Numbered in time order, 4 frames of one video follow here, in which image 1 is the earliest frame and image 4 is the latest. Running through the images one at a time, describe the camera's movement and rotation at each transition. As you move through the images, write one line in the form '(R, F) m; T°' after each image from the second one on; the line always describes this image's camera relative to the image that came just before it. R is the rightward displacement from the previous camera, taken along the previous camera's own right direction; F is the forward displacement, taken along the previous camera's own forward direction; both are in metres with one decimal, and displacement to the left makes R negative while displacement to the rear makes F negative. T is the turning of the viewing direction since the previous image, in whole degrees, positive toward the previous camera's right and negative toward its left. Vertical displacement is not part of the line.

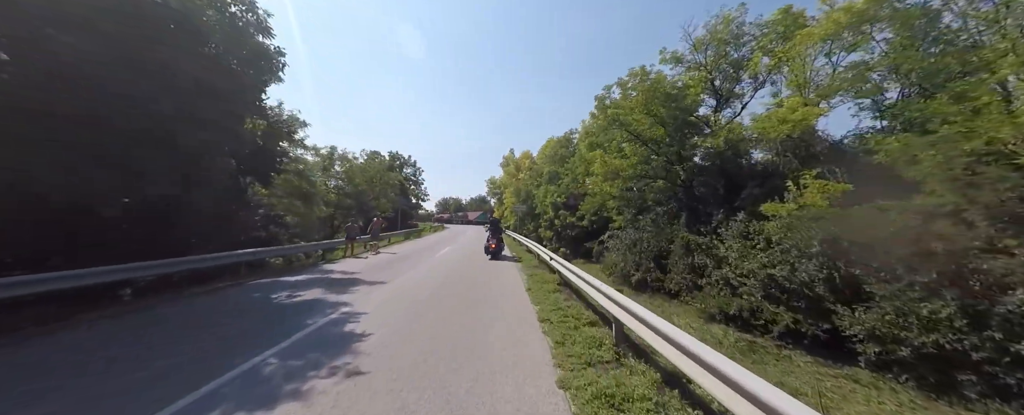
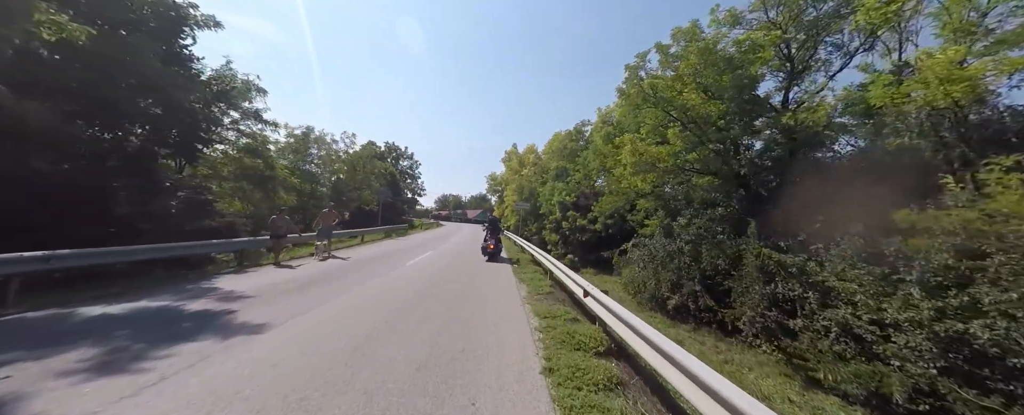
(0.0, +3.0) m; 0°
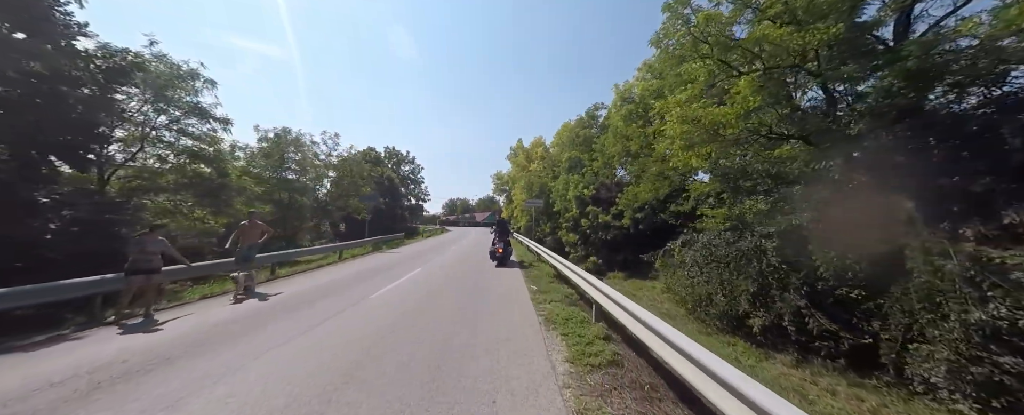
(-0.1, +2.7) m; -2°
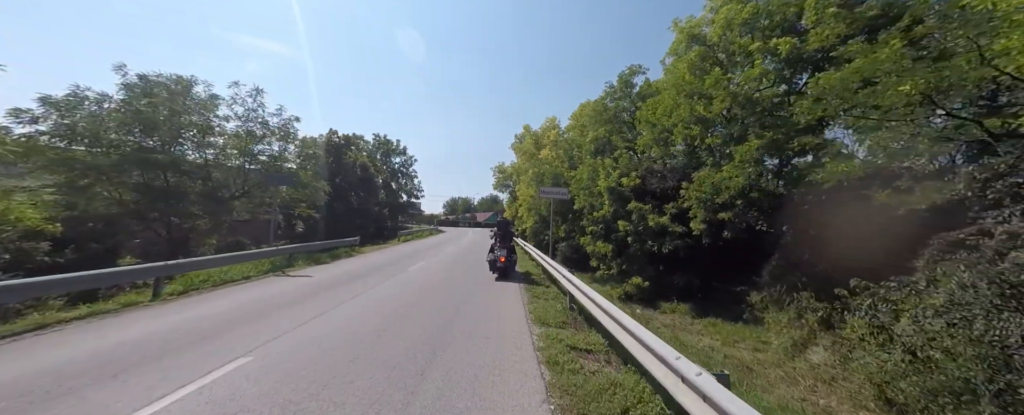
(0.0, +5.8) m; -1°
